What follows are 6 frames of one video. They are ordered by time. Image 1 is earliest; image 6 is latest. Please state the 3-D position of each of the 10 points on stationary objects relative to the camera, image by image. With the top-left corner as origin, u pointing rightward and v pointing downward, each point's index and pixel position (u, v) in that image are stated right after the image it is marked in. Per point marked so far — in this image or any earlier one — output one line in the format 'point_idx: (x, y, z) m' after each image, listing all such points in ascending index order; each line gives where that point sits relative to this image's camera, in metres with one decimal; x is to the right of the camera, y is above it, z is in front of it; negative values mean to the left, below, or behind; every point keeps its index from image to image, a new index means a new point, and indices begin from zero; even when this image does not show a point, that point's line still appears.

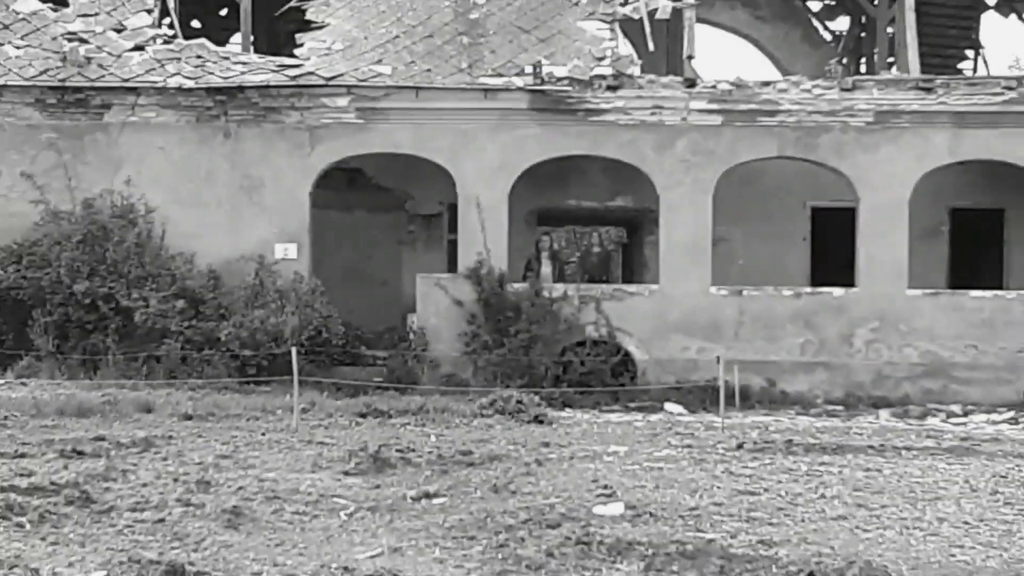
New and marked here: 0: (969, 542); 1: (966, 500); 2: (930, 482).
0: (+2.1, -1.2, +4.4) m
1: (+2.4, -1.1, +4.9) m
2: (+2.4, -1.0, +5.4) m
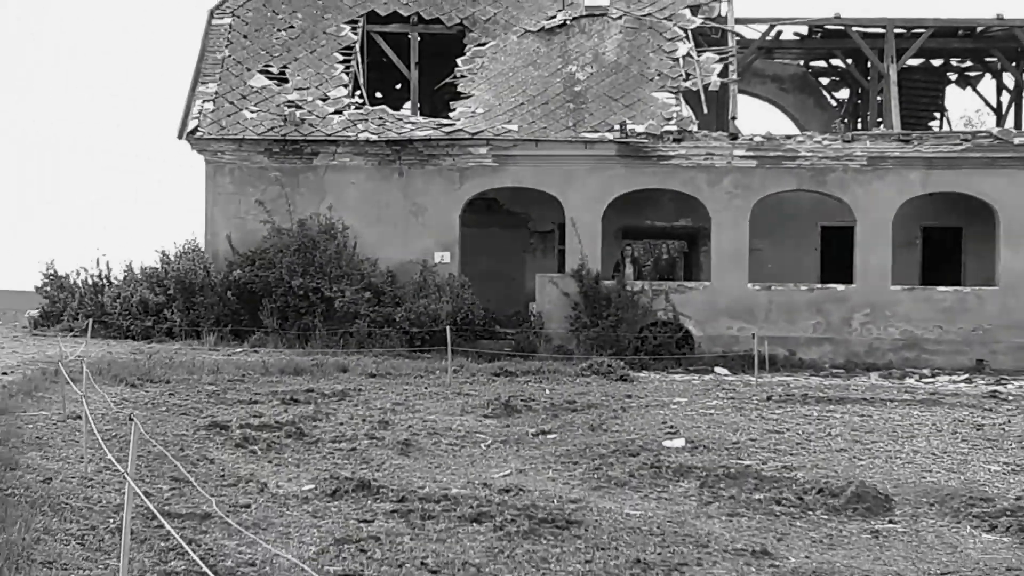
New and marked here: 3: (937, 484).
0: (+2.7, -1.1, +5.9) m
1: (+2.9, -1.0, +6.4) m
2: (+2.9, -1.0, +6.9) m
3: (+2.6, -1.2, +5.6) m
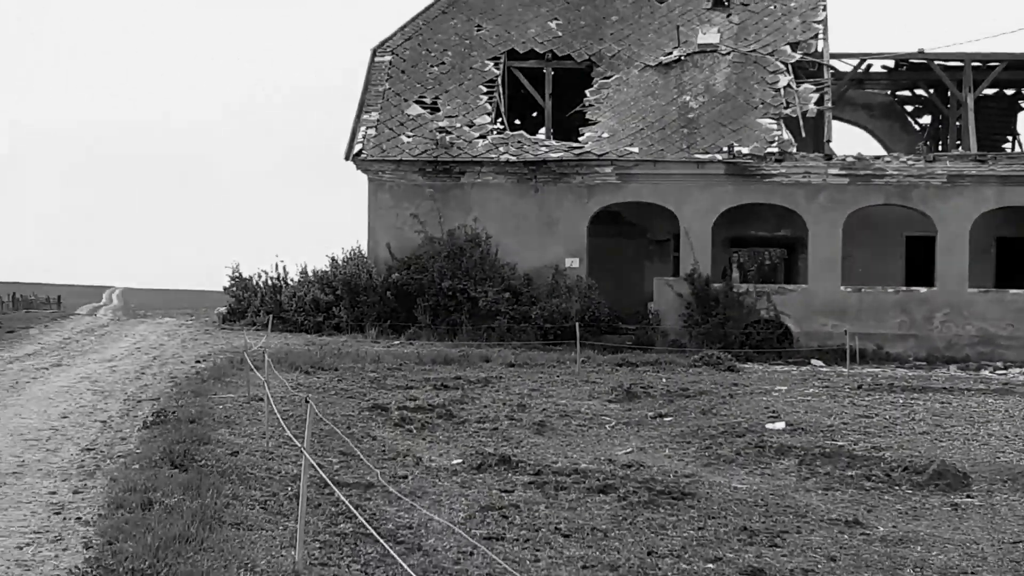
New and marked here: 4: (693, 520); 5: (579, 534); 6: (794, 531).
0: (+3.5, -1.2, +6.6) m
1: (+3.8, -1.1, +7.1) m
2: (+3.8, -1.0, +7.6) m
3: (+3.4, -1.2, +6.3) m
4: (+1.5, -1.7, +7.4) m
5: (+0.7, -1.8, +7.6) m
6: (+2.2, -1.8, +7.2) m
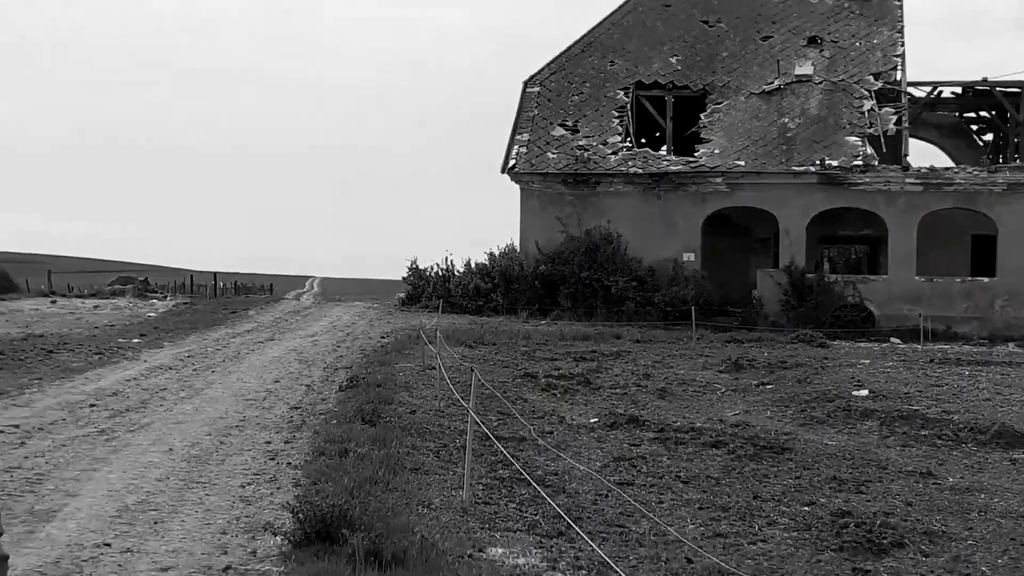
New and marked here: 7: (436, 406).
0: (+4.6, -1.1, +7.8) m
1: (+4.8, -1.0, +8.3) m
2: (+4.9, -1.0, +8.7) m
3: (+4.4, -1.1, +7.5) m
4: (+2.6, -1.6, +8.6) m
5: (+1.8, -1.7, +8.9) m
6: (+3.3, -1.7, +8.4) m
7: (-0.5, -1.2, +12.0) m
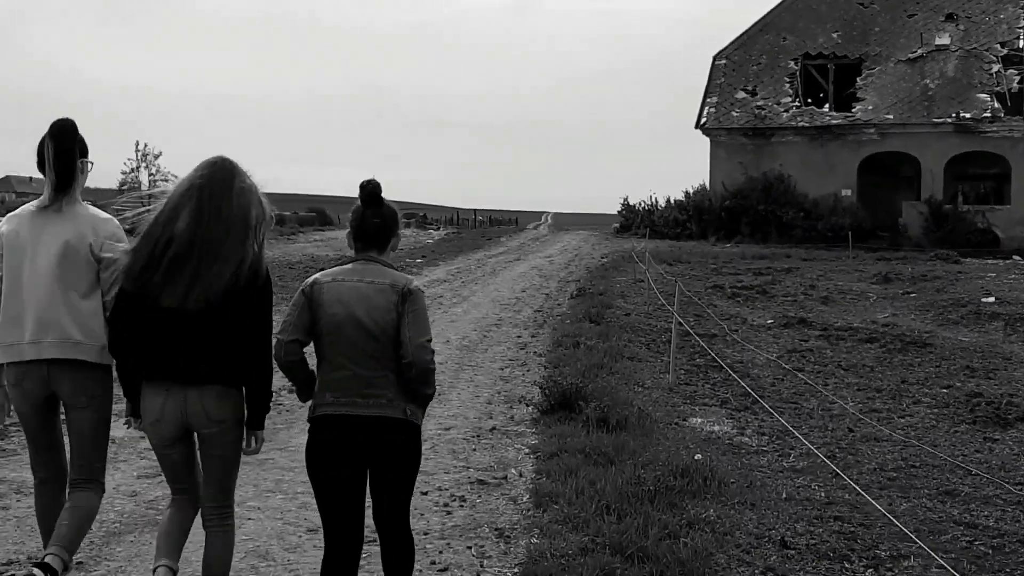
0: (+6.6, -0.3, +9.5) m
1: (+6.9, -0.2, +9.9) m
2: (+7.0, -0.2, +10.4) m
3: (+6.4, -0.4, +9.2) m
4: (+4.7, -0.9, +10.5) m
5: (+3.9, -1.0, +10.8) m
6: (+5.4, -0.9, +10.3) m
7: (+2.0, -0.4, +14.2) m
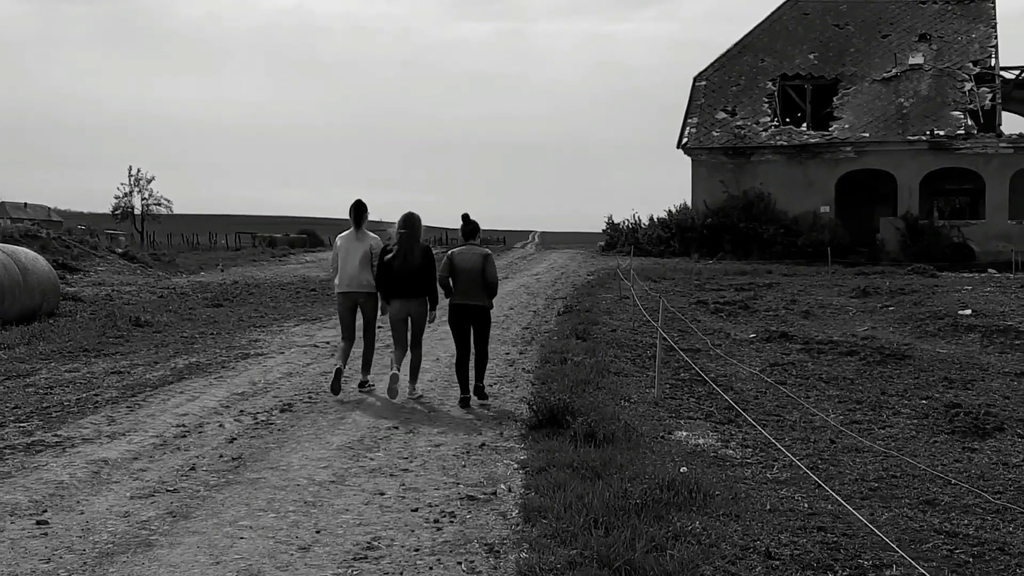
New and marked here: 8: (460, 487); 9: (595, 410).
0: (+6.4, -0.5, +9.7) m
1: (+6.8, -0.4, +10.2) m
2: (+6.9, -0.3, +10.6) m
3: (+6.3, -0.5, +9.4) m
4: (+4.6, -1.0, +10.7) m
5: (+3.8, -1.1, +11.0) m
6: (+5.3, -1.1, +10.5) m
7: (+1.8, -0.6, +14.4) m
8: (-0.5, -1.9, +8.7) m
9: (+0.9, -1.3, +10.1) m
